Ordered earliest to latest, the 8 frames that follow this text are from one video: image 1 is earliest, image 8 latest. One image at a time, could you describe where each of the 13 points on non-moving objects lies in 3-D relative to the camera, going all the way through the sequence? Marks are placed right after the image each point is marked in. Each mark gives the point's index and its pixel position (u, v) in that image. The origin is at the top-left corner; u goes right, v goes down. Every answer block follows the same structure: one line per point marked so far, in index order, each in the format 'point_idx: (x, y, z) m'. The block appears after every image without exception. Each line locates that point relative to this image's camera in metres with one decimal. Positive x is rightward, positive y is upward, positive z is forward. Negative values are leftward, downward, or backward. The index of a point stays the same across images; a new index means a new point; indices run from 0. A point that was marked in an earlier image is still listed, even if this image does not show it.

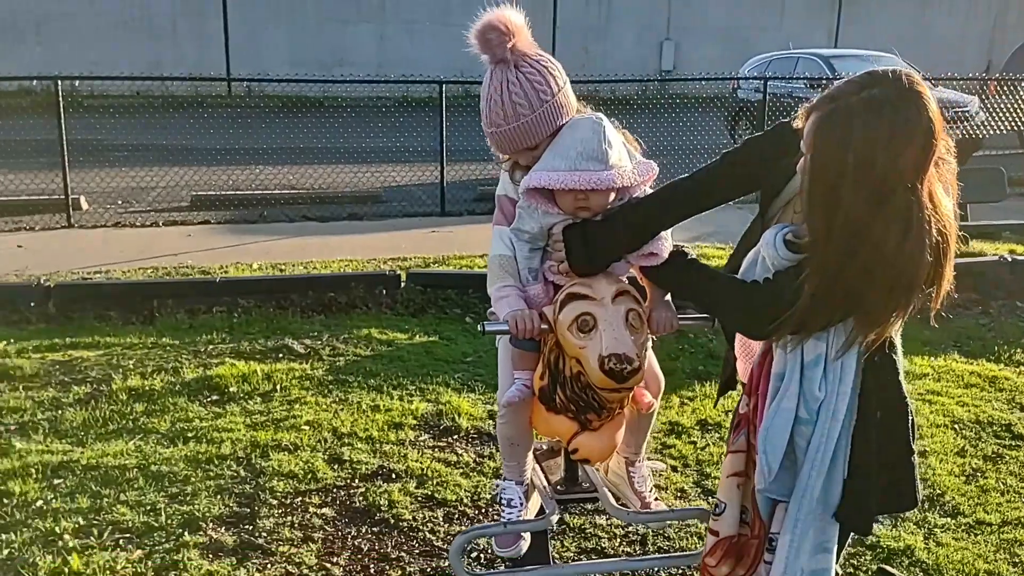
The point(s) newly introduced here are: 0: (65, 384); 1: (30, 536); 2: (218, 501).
0: (-2.2, -0.5, +4.5) m
1: (-1.7, -0.9, +3.2) m
2: (-1.1, -0.8, +3.5) m
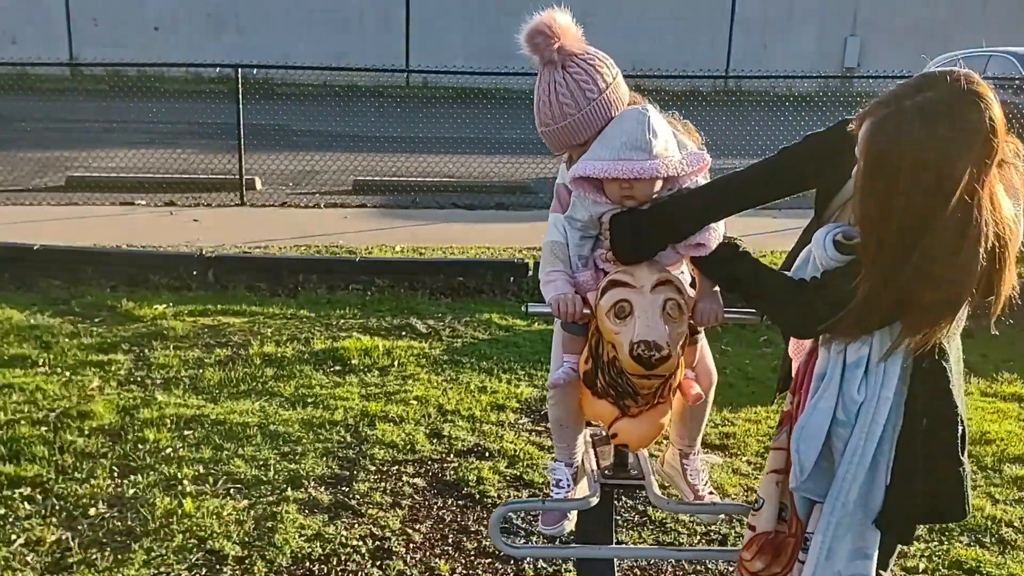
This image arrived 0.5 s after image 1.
0: (-1.6, -0.3, +4.9) m
1: (-1.4, -0.7, +3.6) m
2: (-0.8, -0.7, +3.7) m
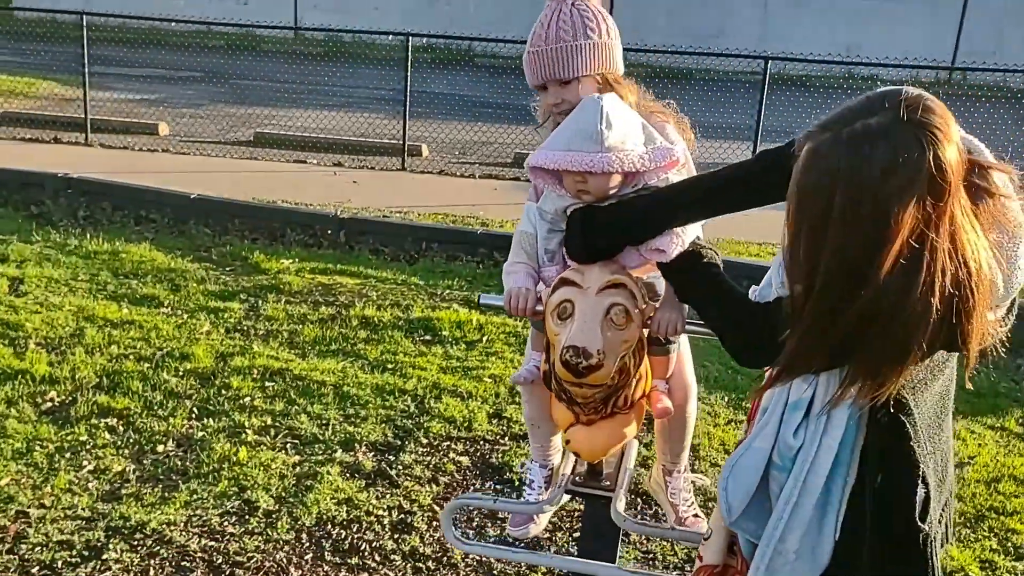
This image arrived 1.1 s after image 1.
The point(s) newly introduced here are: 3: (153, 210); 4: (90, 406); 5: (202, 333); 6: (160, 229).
0: (-1.1, -0.1, +5.1) m
1: (-1.2, -0.6, +3.8) m
2: (-0.5, -0.6, +3.8) m
3: (-2.6, +0.6, +6.7) m
4: (-1.8, -0.5, +3.9) m
5: (-1.6, -0.2, +4.7) m
6: (-2.4, +0.4, +6.4) m
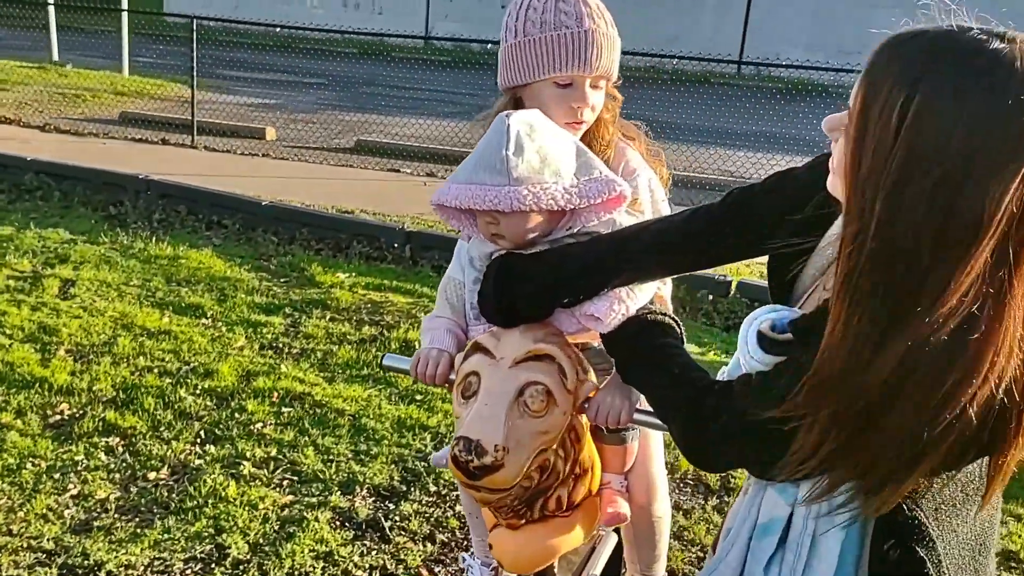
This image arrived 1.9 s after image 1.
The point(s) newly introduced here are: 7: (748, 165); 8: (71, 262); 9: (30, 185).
0: (-0.8, -0.2, +4.8) m
1: (-1.1, -0.6, +3.5) m
2: (-0.5, -0.7, +3.4) m
3: (-2.1, +0.5, +6.6) m
4: (-1.7, -0.5, +3.7) m
5: (-1.3, -0.3, +4.4) m
6: (-1.9, +0.4, +6.3) m
7: (+2.4, +1.2, +9.2) m
8: (-2.6, +0.2, +5.4) m
9: (-3.7, +0.8, +7.1) m
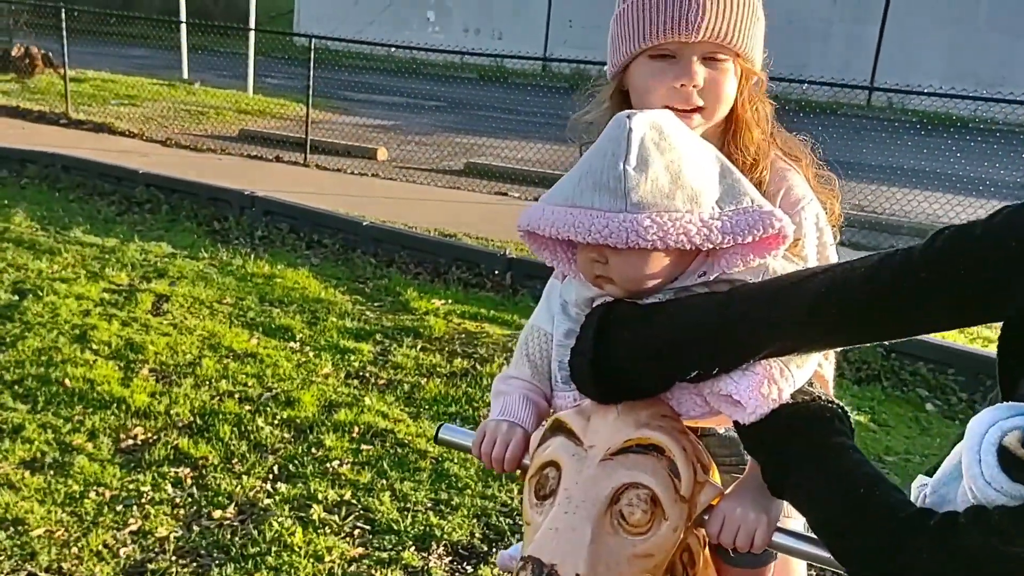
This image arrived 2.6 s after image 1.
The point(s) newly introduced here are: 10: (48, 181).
0: (-0.3, -0.3, +4.5) m
1: (-0.8, -0.7, +3.2) m
2: (-0.1, -0.8, +3.1) m
3: (-1.3, +0.4, +6.5) m
4: (-1.3, -0.6, +3.5) m
5: (-0.9, -0.4, +4.2) m
6: (-1.2, +0.2, +6.1) m
7: (+3.4, +0.8, +8.5) m
8: (-2.0, +0.1, +5.3) m
9: (-2.9, +0.7, +7.1) m
10: (-3.8, +0.9, +7.5) m
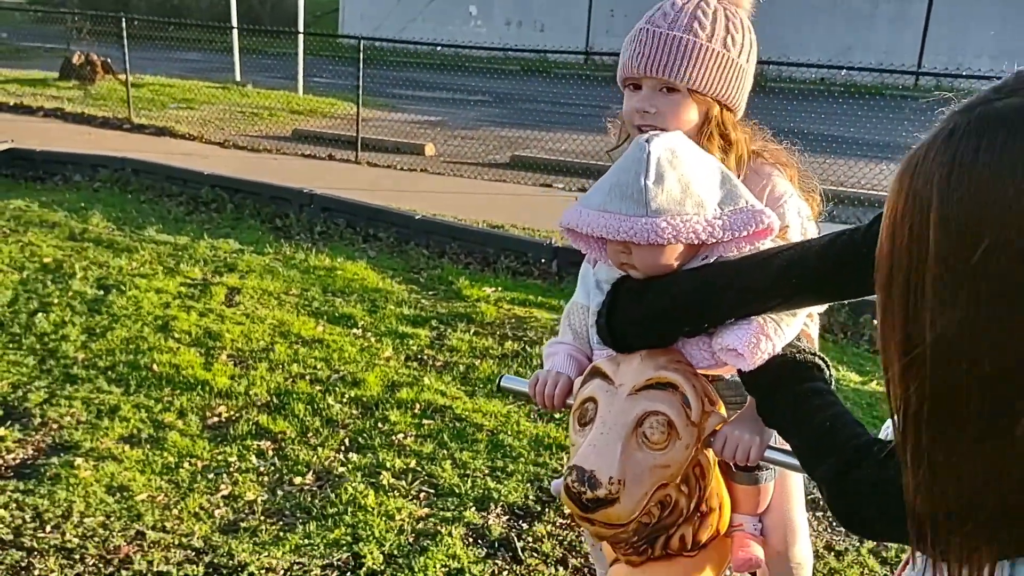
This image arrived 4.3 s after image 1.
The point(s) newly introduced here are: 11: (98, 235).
0: (0.0, -0.3, +4.8) m
1: (-0.6, -0.7, +3.6) m
2: (0.0, -0.7, +3.4) m
3: (-1.0, +0.4, +6.8) m
4: (-1.1, -0.6, +3.8) m
5: (-0.6, -0.4, +4.5) m
6: (-0.9, +0.3, +6.5) m
7: (+3.8, +1.0, +8.7) m
8: (-1.7, +0.1, +5.7) m
9: (-2.5, +0.7, +7.6) m
10: (-3.4, +0.9, +8.0) m
11: (-2.9, +0.4, +6.3) m
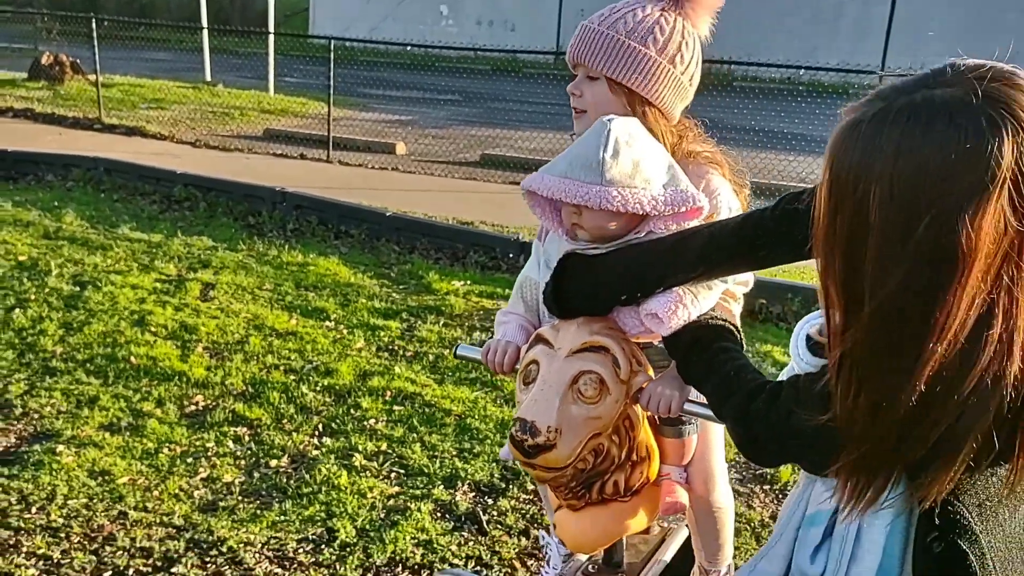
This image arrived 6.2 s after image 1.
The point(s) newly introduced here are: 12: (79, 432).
0: (-0.2, -0.2, +5.0) m
1: (-0.7, -0.6, +3.7) m
2: (-0.1, -0.7, +3.6) m
3: (-1.2, +0.5, +7.0) m
4: (-1.2, -0.5, +4.0) m
5: (-0.8, -0.3, +4.7) m
6: (-1.1, +0.3, +6.6) m
7: (+3.5, +1.1, +8.9) m
8: (-1.9, +0.1, +5.9) m
9: (-2.8, +0.8, +7.7) m
10: (-3.7, +0.9, +8.0) m
11: (-3.1, +0.4, +6.4) m
12: (-1.8, -0.6, +3.8) m
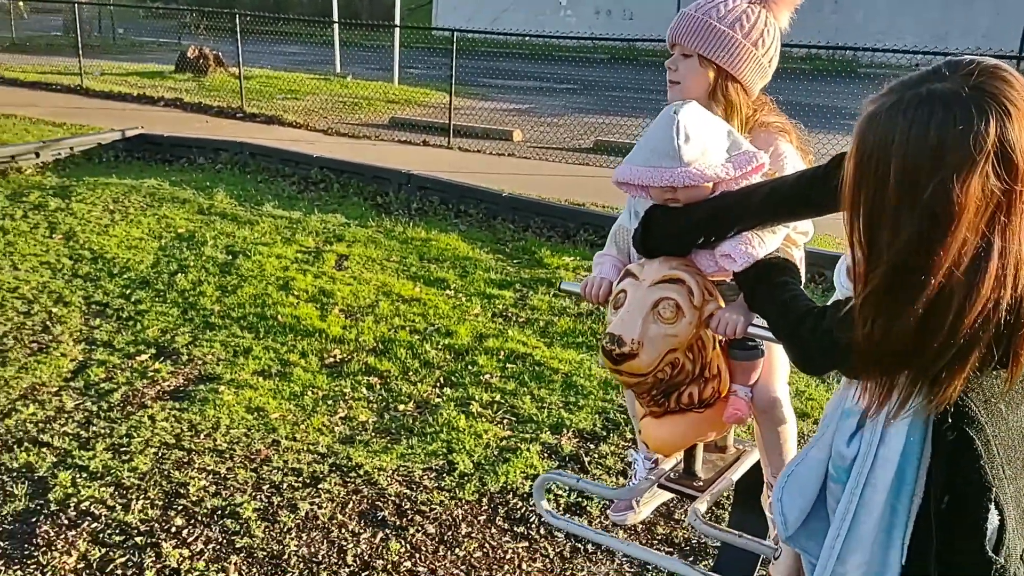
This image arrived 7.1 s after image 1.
0: (+0.4, -0.1, +5.4) m
1: (-0.2, -0.5, +4.2) m
2: (+0.3, -0.6, +4.0) m
3: (-0.3, +0.7, +7.5) m
4: (-0.7, -0.4, +4.5) m
5: (-0.2, -0.2, +5.2) m
6: (-0.3, +0.5, +7.1) m
7: (+4.6, +1.2, +8.8) m
8: (-1.2, +0.3, +6.5) m
9: (-1.8, +1.0, +8.4) m
10: (-2.6, +1.2, +8.8) m
11: (-2.3, +0.6, +7.2) m
12: (-1.3, -0.4, +4.4) m
